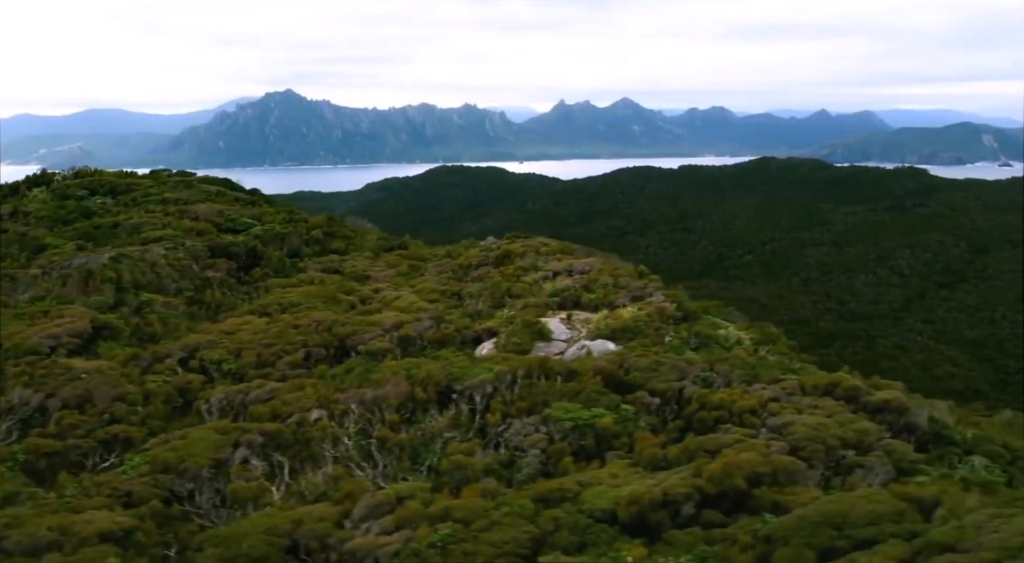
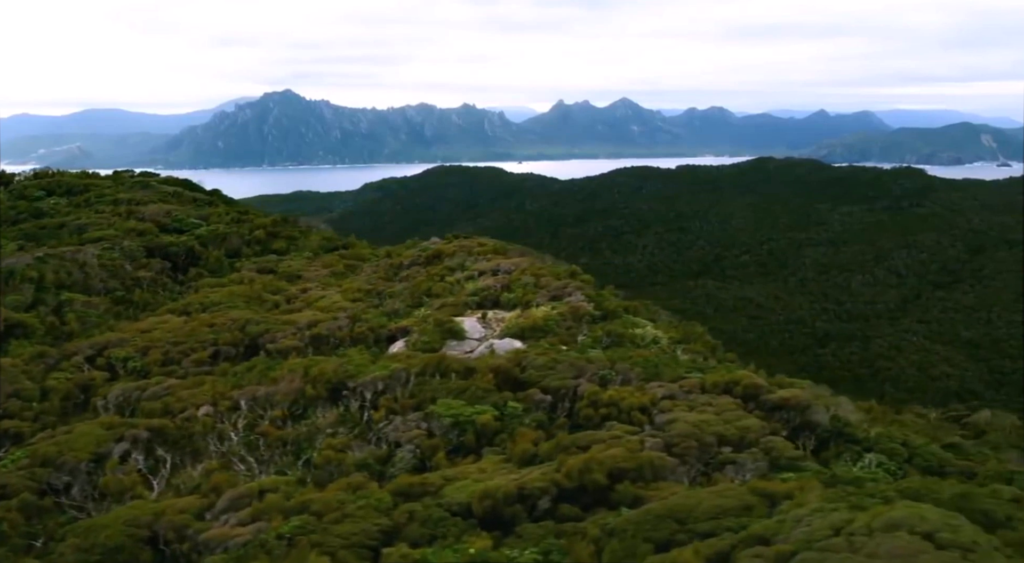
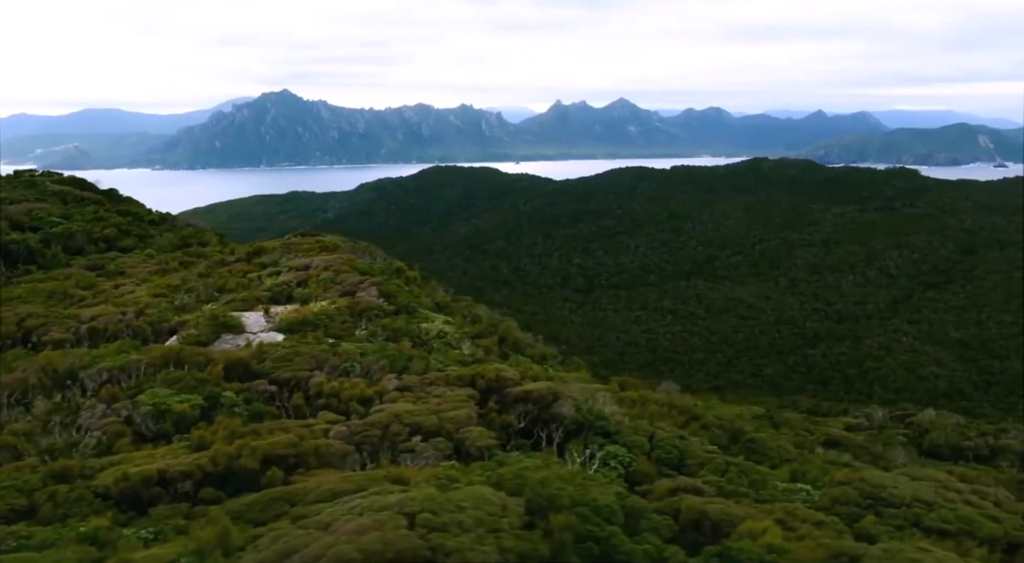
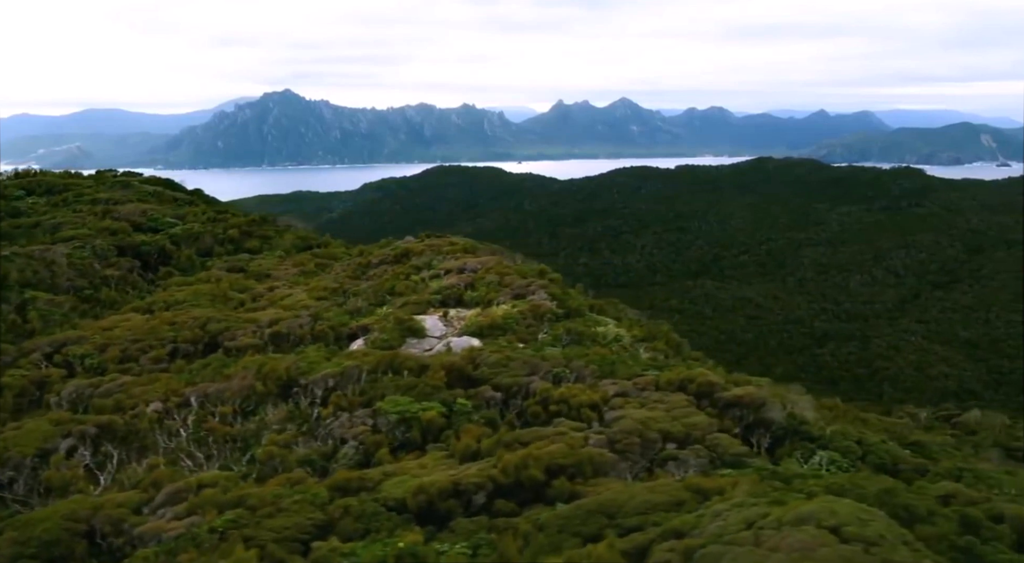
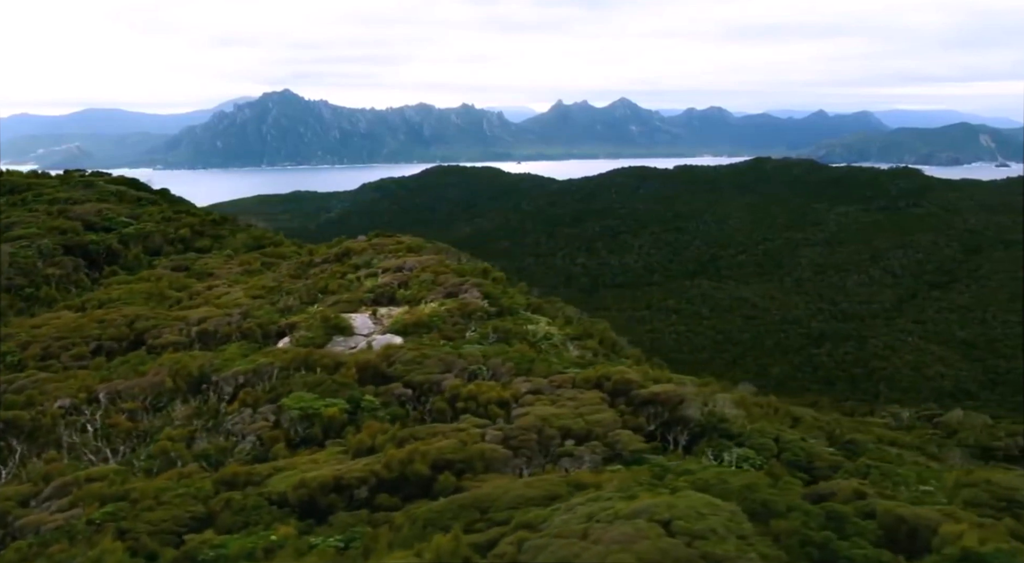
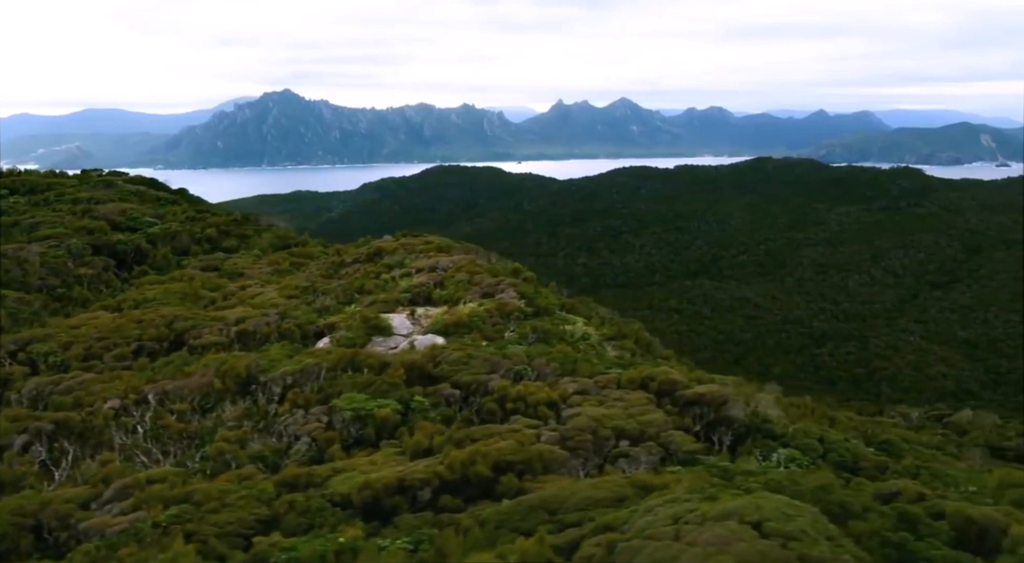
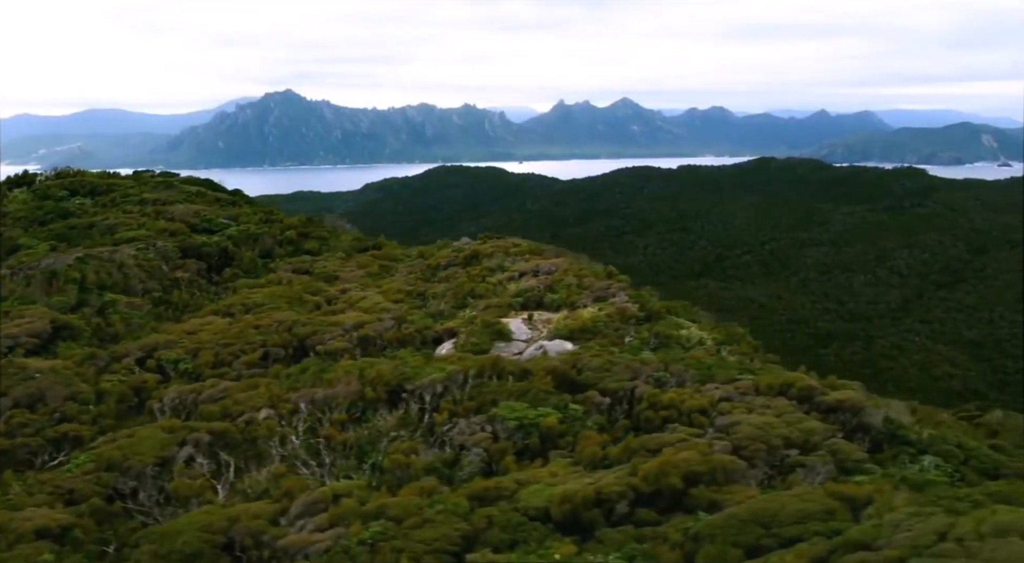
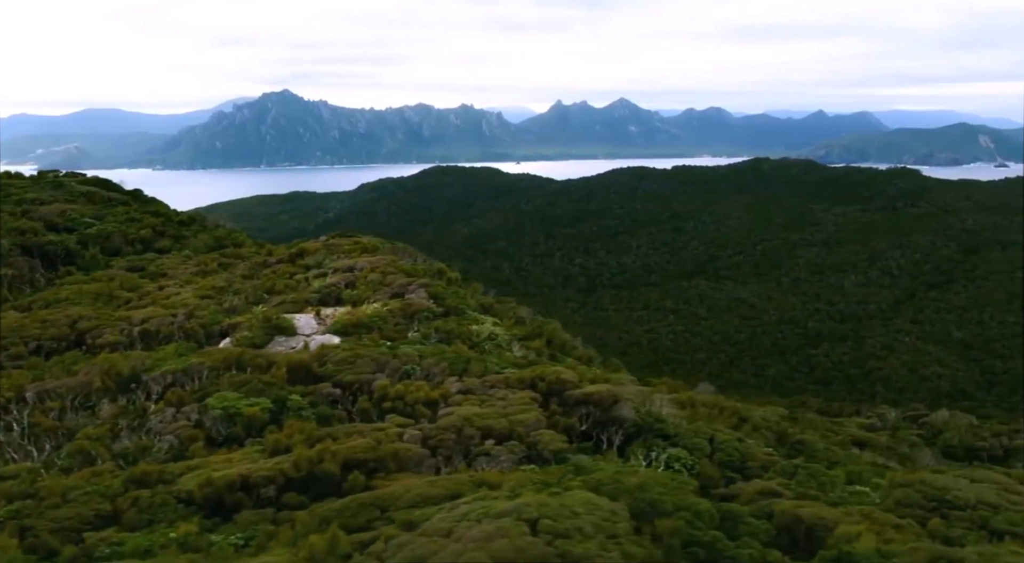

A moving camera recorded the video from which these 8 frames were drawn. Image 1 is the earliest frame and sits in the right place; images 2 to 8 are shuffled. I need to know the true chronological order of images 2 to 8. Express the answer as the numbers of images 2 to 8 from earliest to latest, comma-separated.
7, 2, 4, 6, 5, 8, 3
